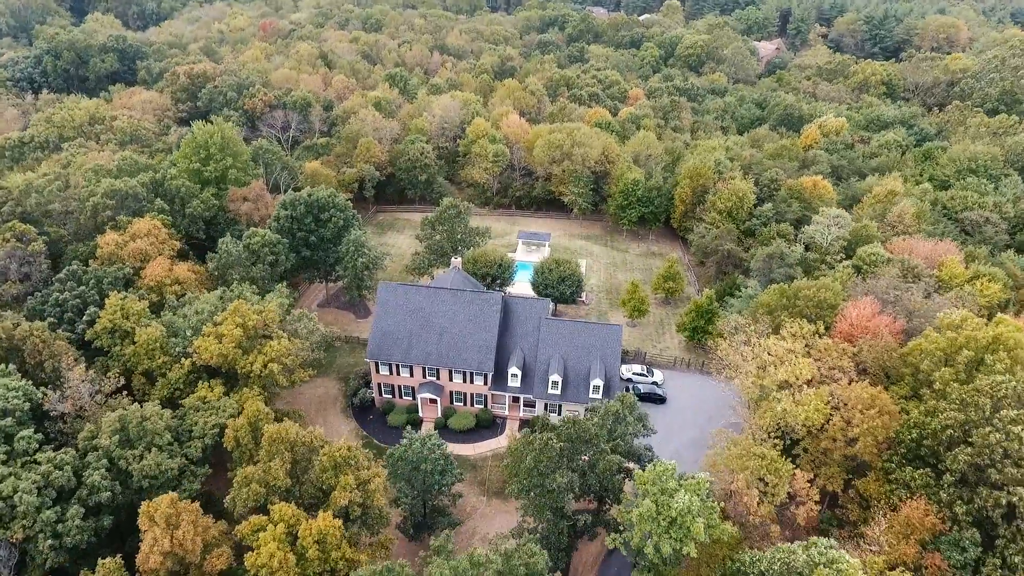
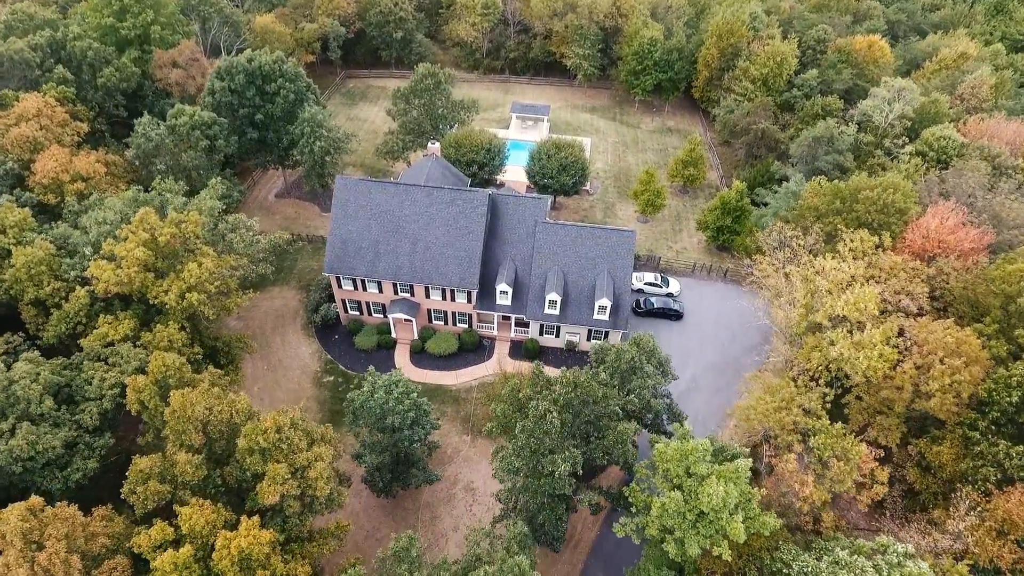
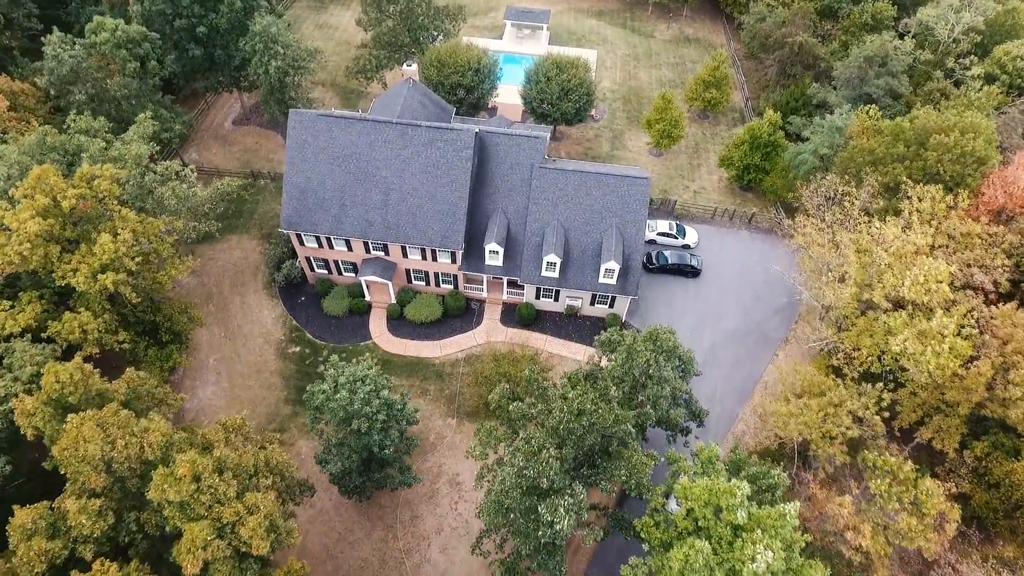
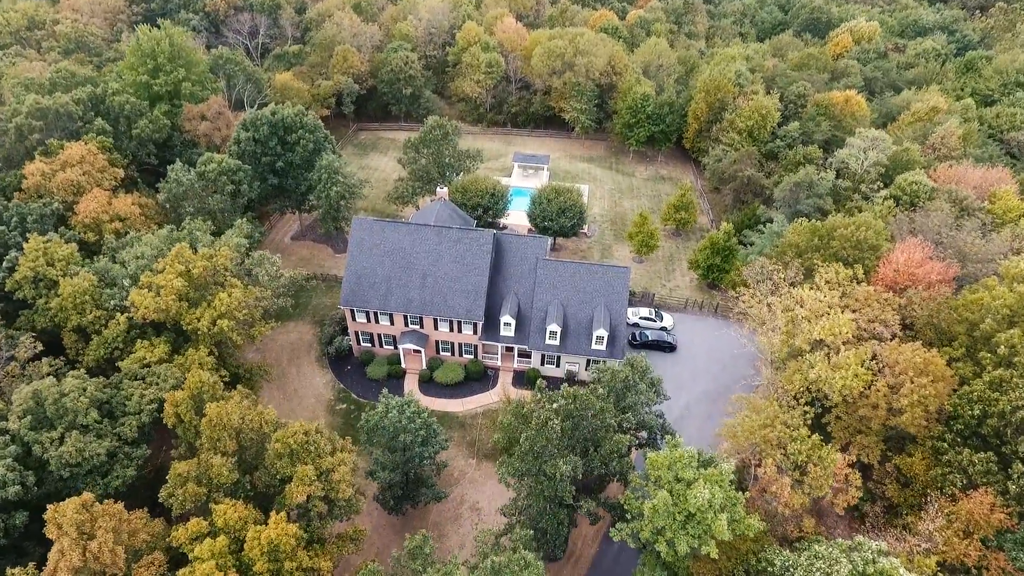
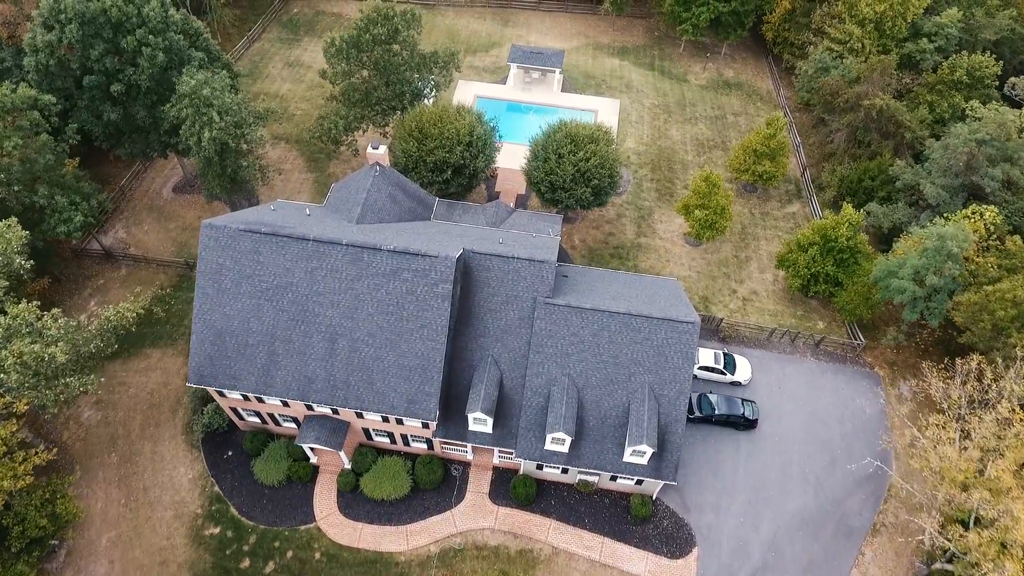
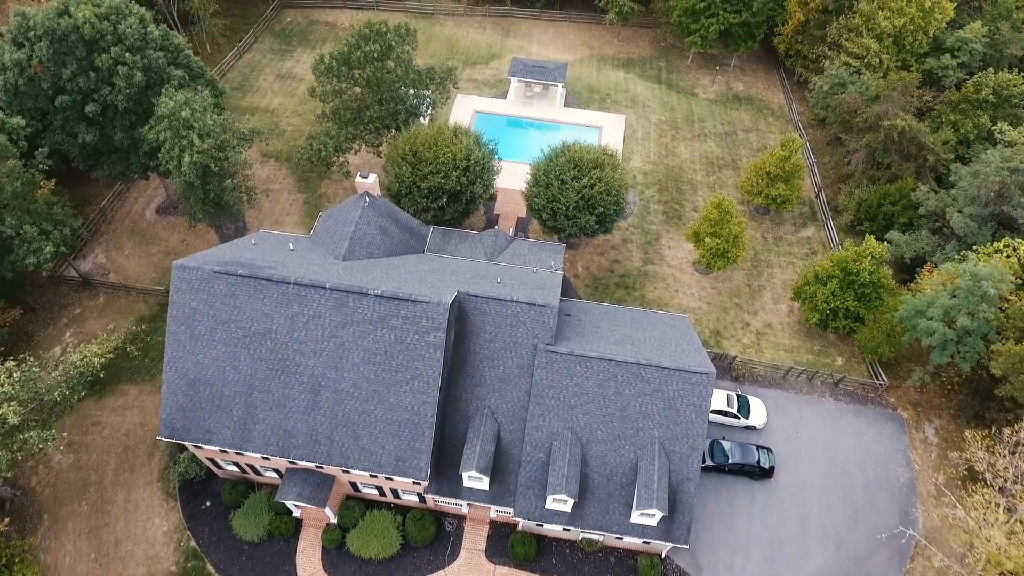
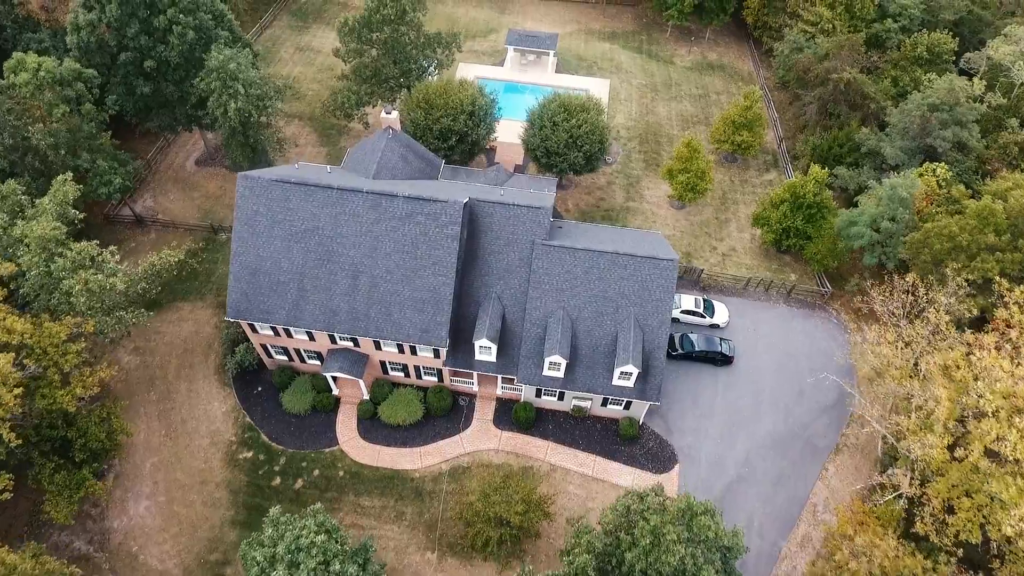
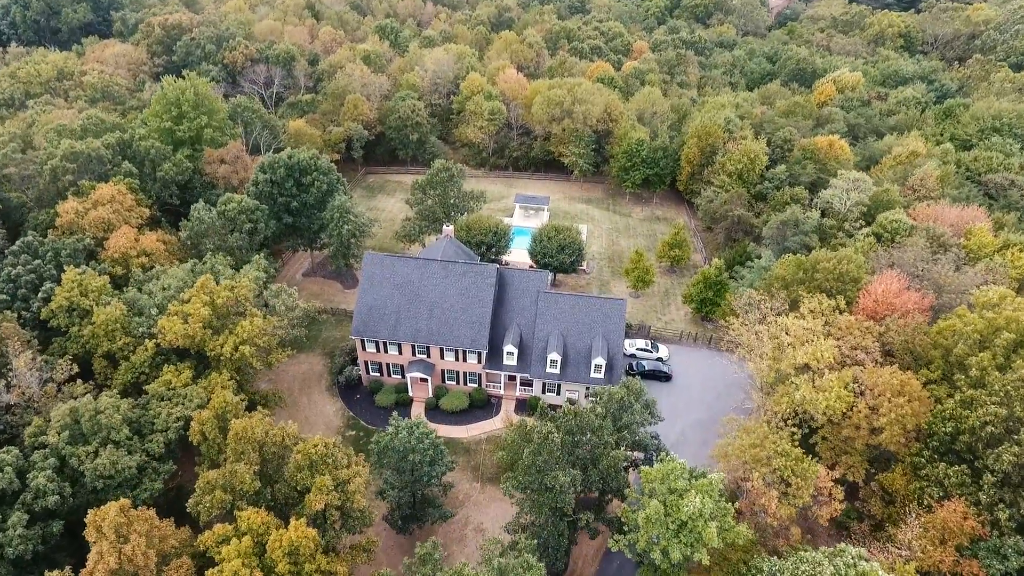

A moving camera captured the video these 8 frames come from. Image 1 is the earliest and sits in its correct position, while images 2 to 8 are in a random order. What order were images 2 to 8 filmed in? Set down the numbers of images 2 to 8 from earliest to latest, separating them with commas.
8, 4, 2, 3, 7, 5, 6
